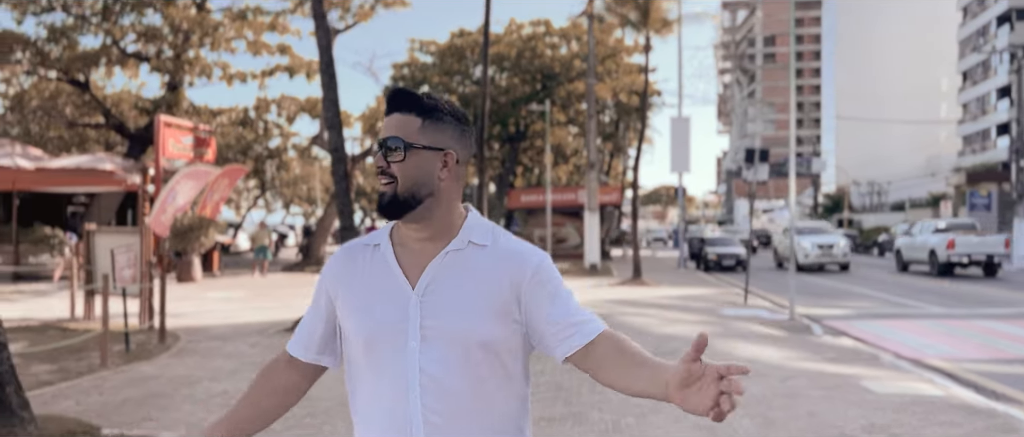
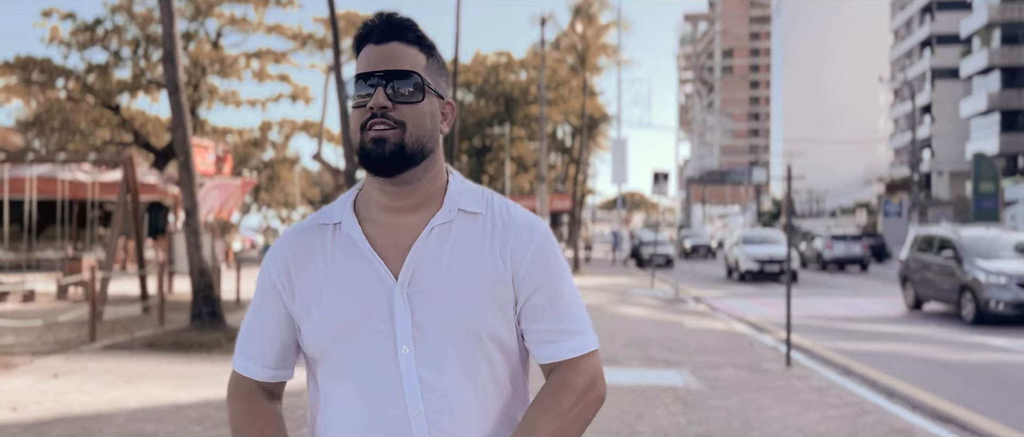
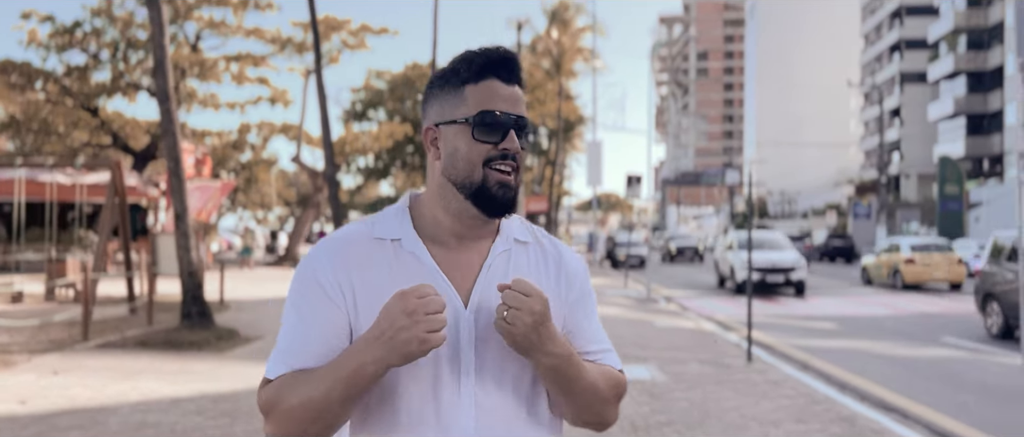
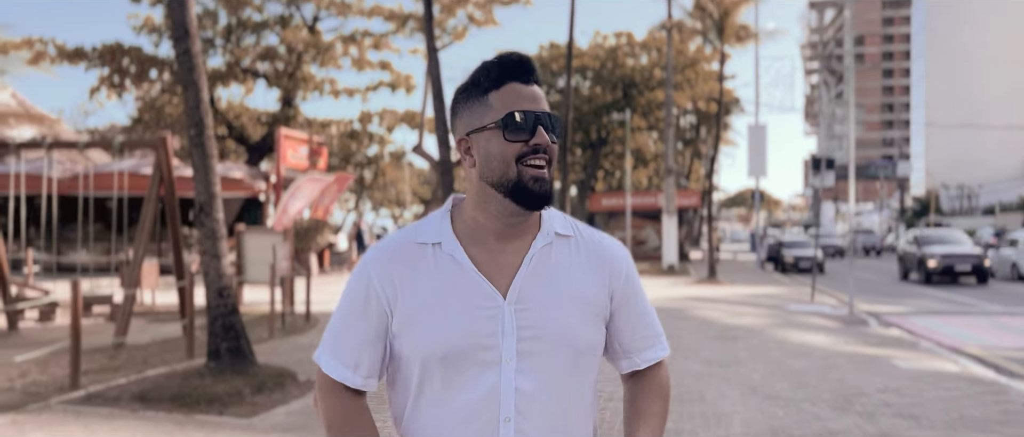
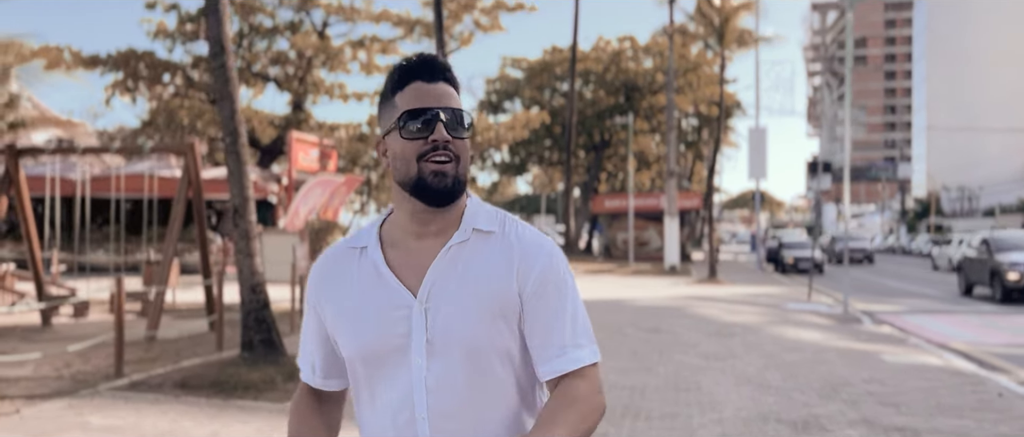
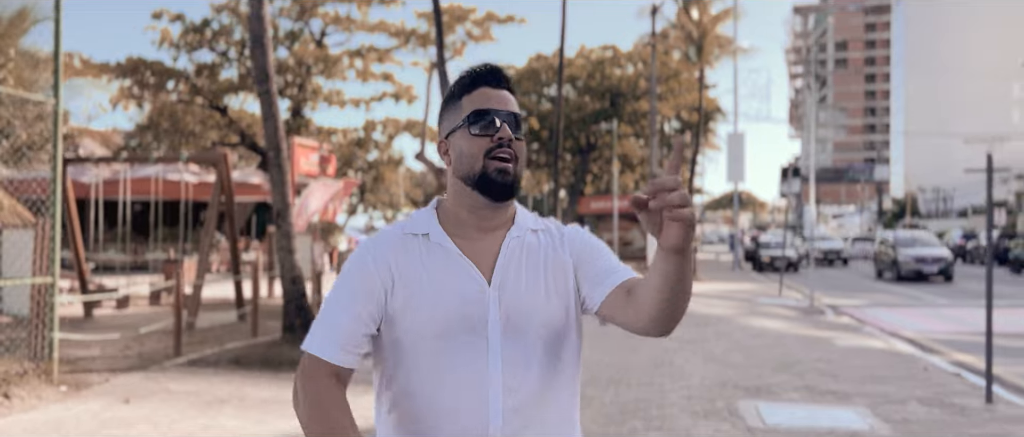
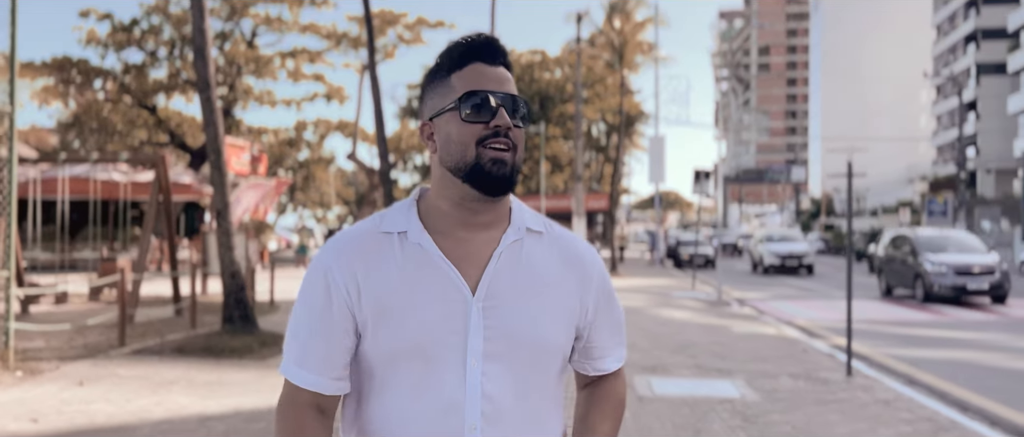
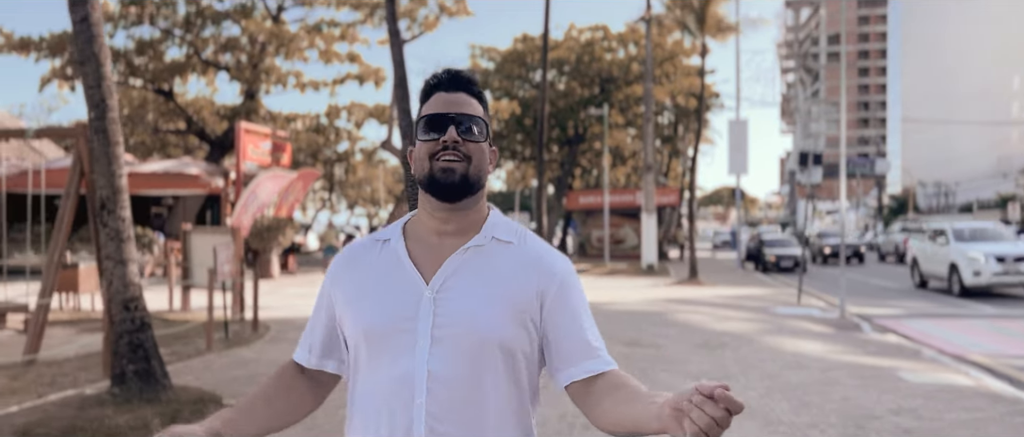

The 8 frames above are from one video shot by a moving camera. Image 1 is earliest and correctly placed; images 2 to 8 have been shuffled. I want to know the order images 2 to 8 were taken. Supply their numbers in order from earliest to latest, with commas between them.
8, 4, 5, 6, 7, 2, 3
